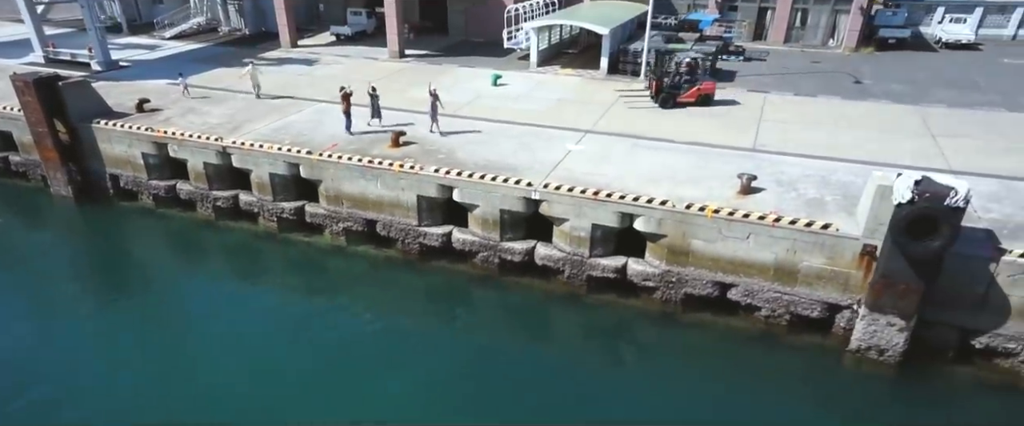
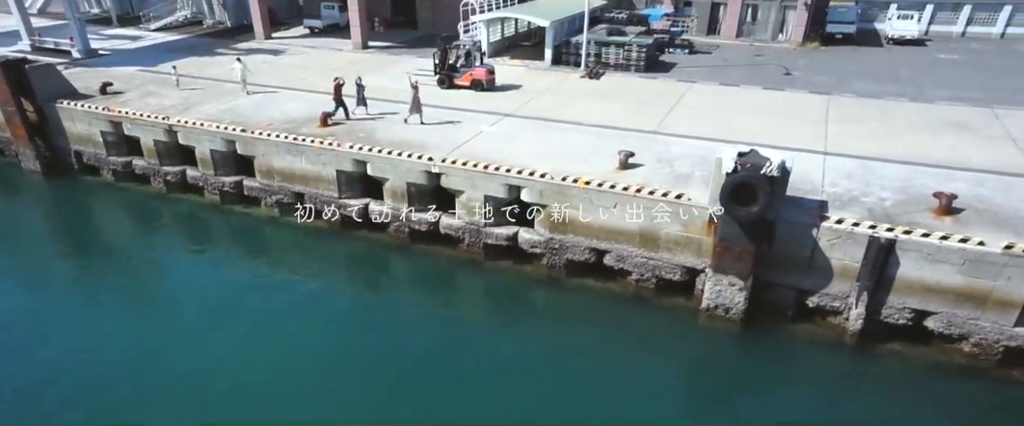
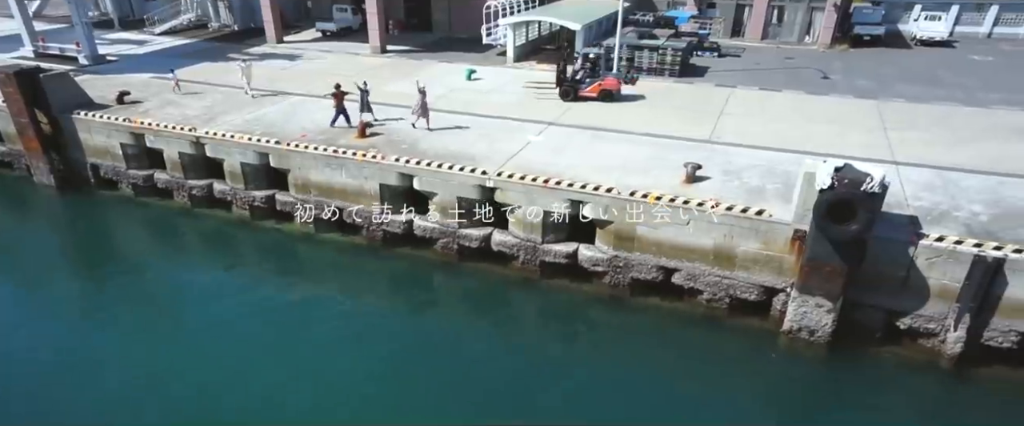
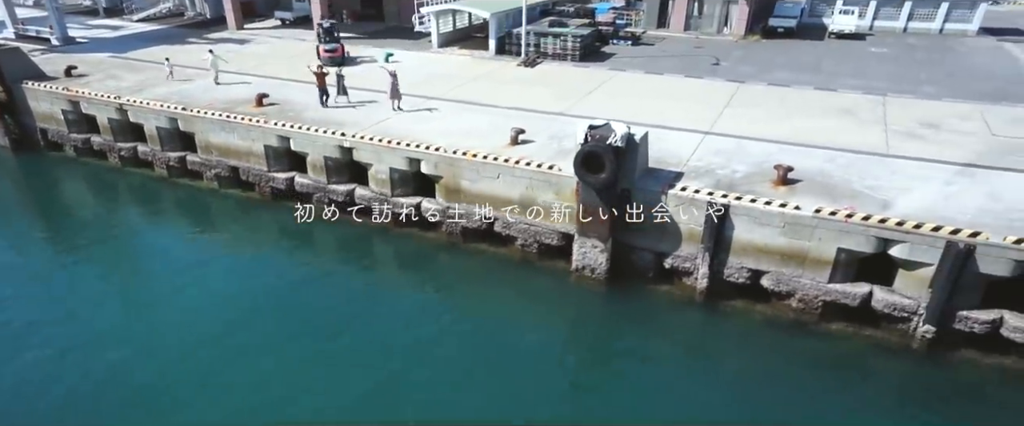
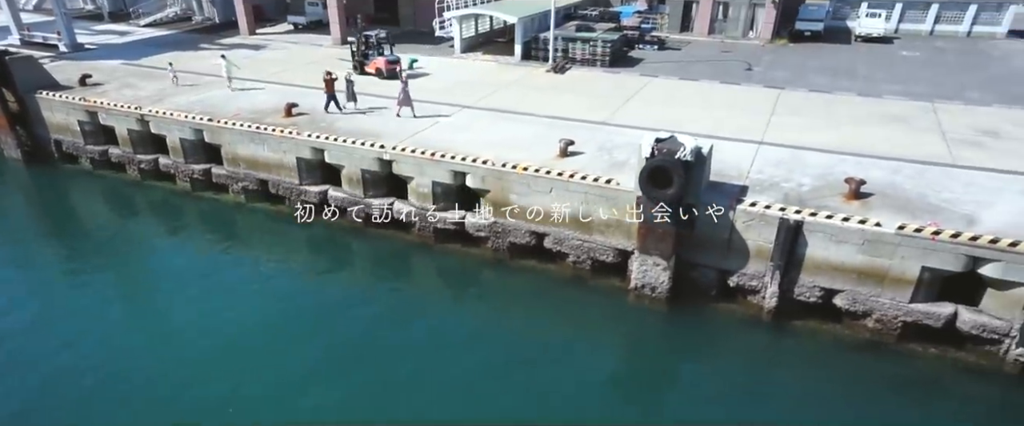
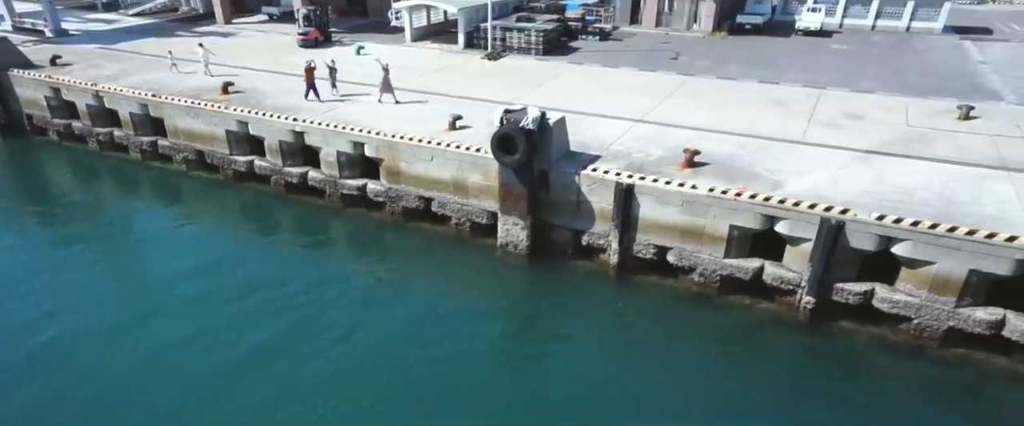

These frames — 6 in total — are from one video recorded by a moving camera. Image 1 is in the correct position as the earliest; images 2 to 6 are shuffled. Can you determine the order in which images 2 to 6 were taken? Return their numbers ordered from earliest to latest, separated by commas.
3, 2, 5, 4, 6
